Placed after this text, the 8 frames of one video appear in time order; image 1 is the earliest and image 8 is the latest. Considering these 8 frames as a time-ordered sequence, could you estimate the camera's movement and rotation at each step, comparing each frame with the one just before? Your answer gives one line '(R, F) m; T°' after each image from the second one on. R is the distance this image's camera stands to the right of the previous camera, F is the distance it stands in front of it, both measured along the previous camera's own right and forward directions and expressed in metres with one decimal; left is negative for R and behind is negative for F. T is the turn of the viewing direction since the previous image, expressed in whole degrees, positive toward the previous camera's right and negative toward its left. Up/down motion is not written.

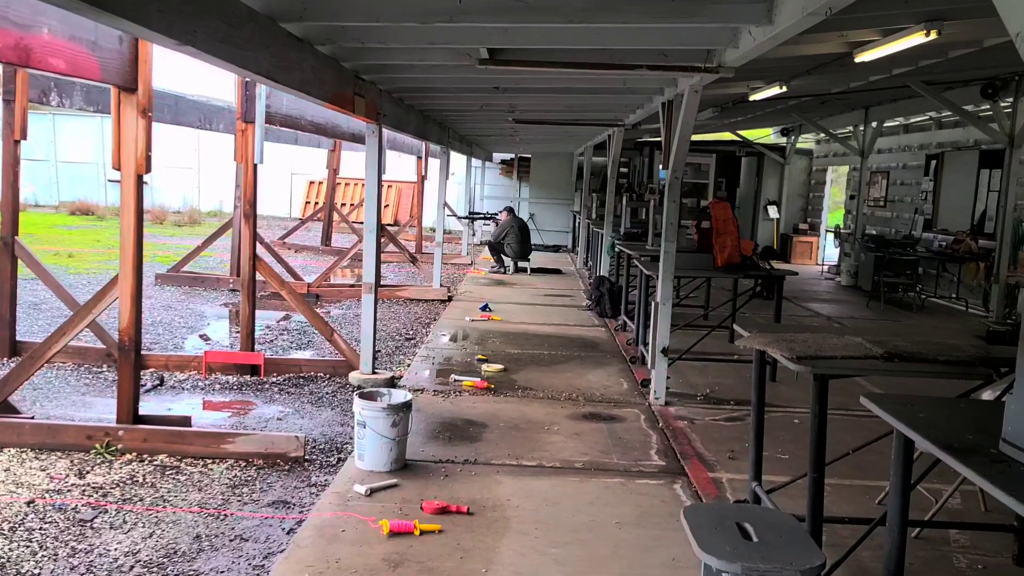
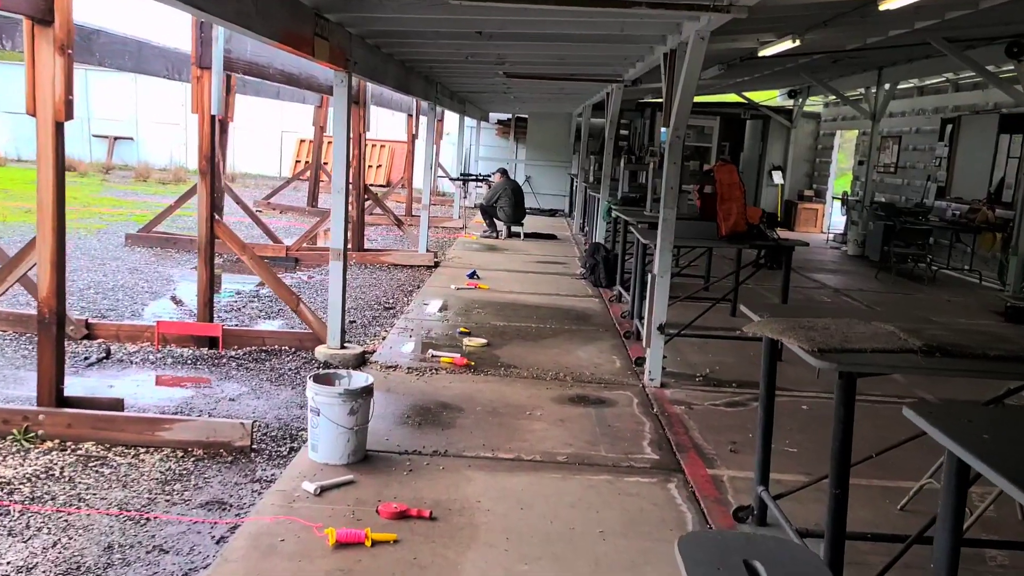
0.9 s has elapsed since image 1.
(+0.1, +0.5) m; 0°
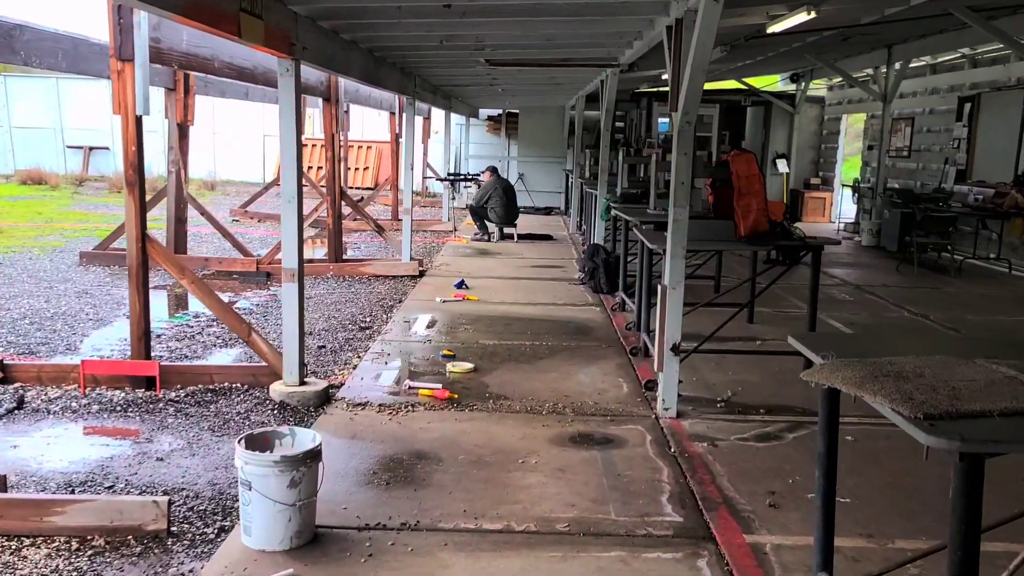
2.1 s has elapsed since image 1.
(+0.1, +0.7) m; 0°
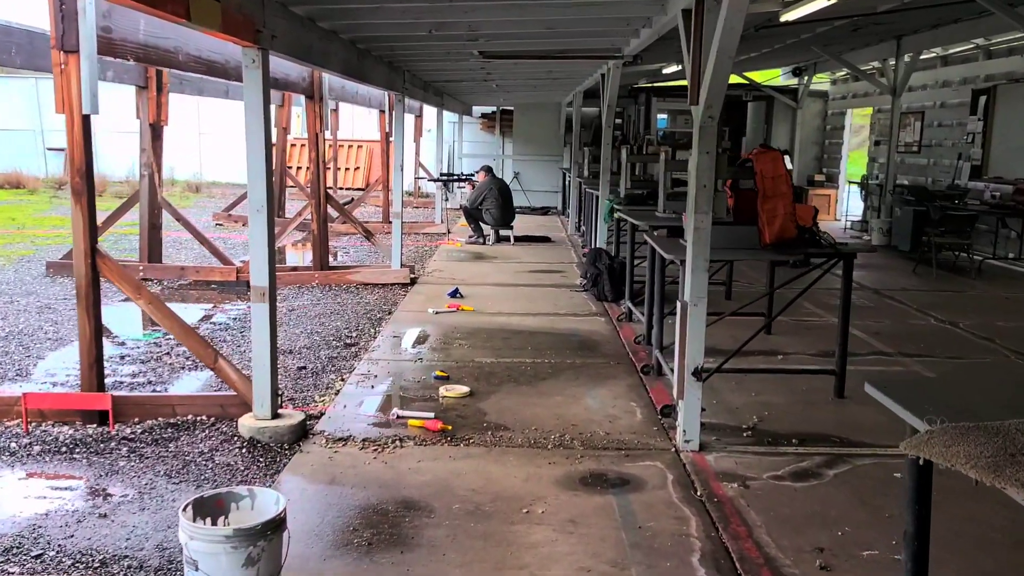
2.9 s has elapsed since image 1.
(0.0, +0.5) m; 0°
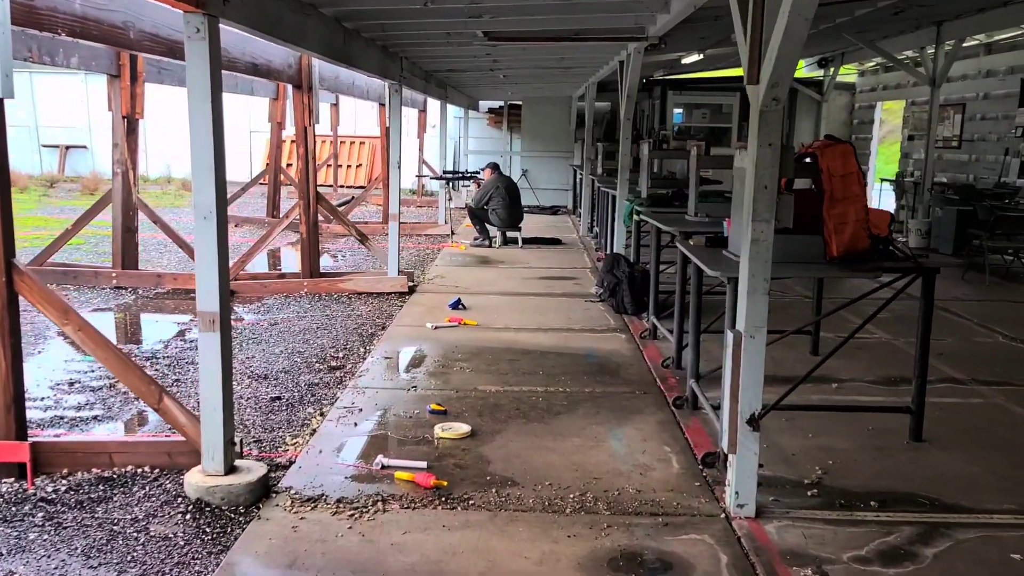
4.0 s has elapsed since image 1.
(0.0, +0.7) m; -1°
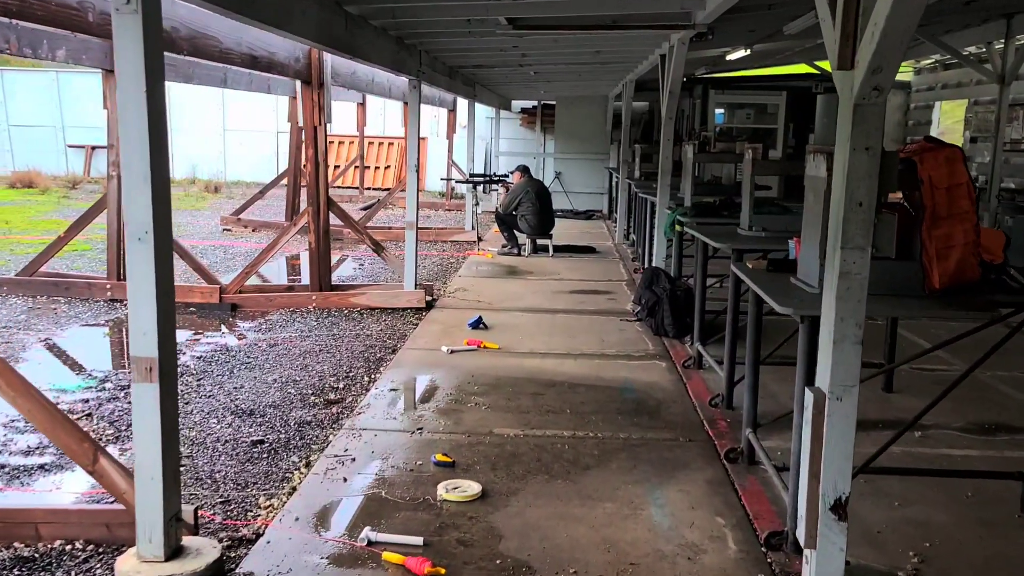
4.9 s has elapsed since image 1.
(0.0, +0.6) m; -2°
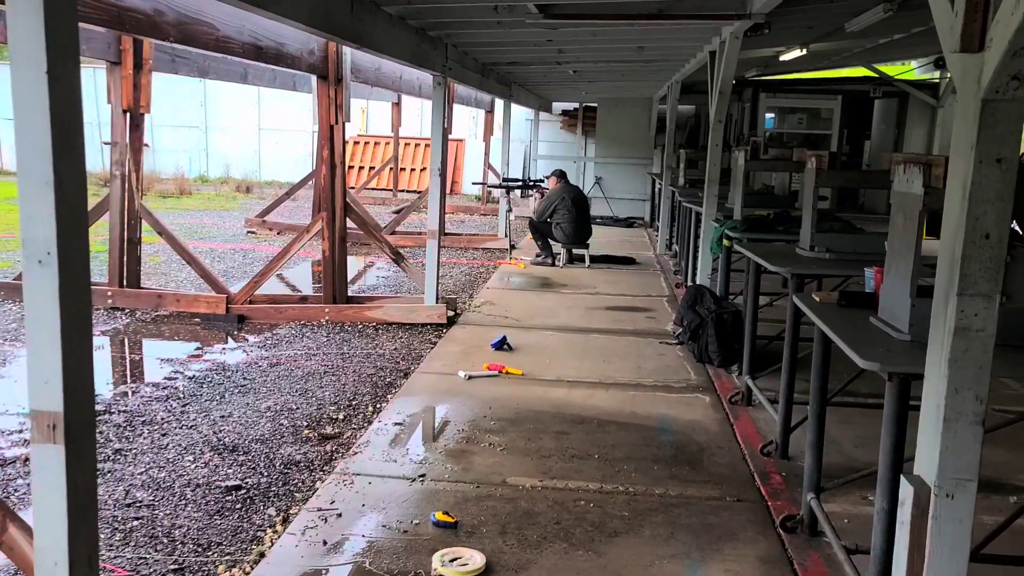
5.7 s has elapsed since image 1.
(+0.1, +0.5) m; -3°
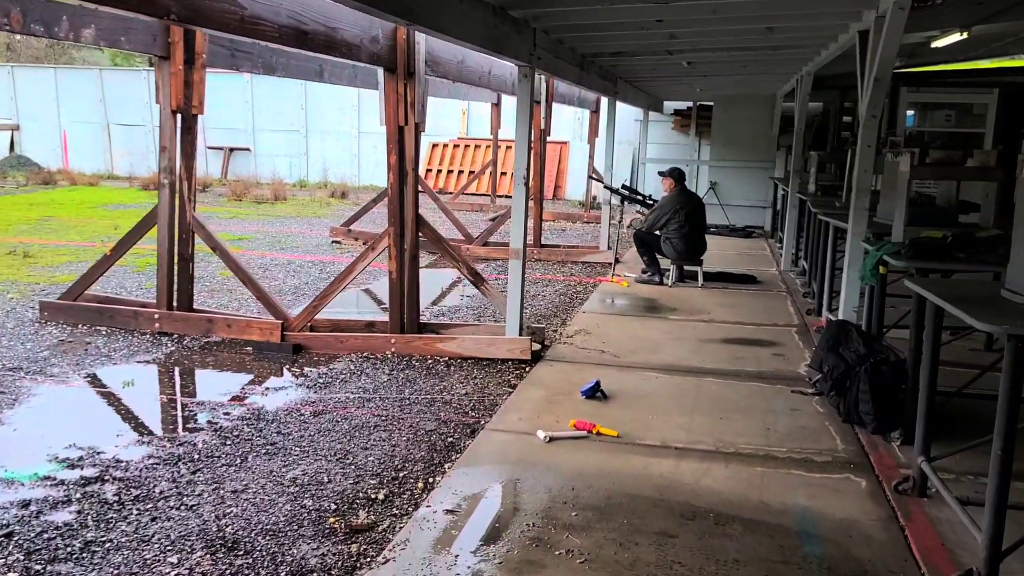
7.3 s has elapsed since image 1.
(+0.1, +0.9) m; -7°
